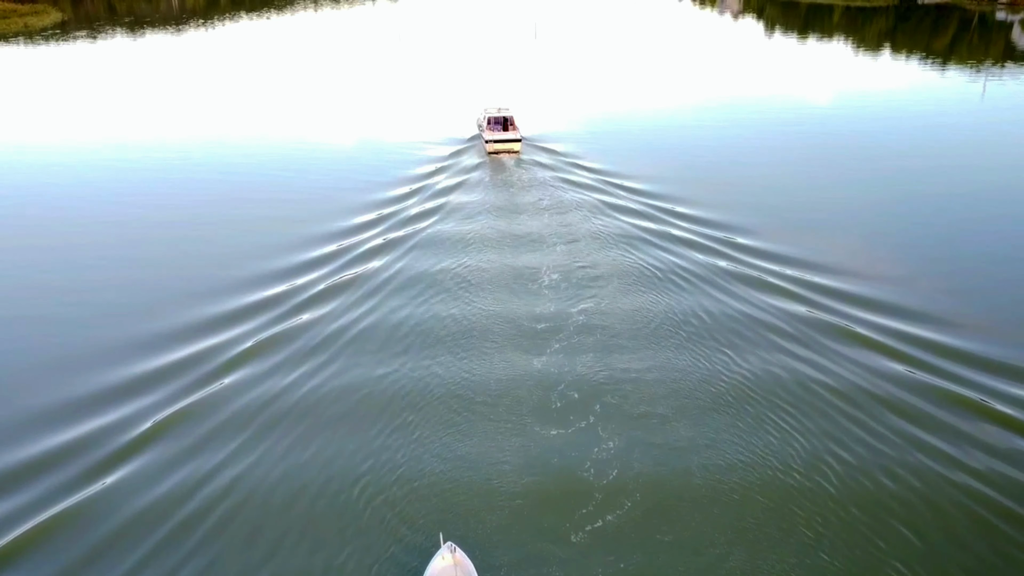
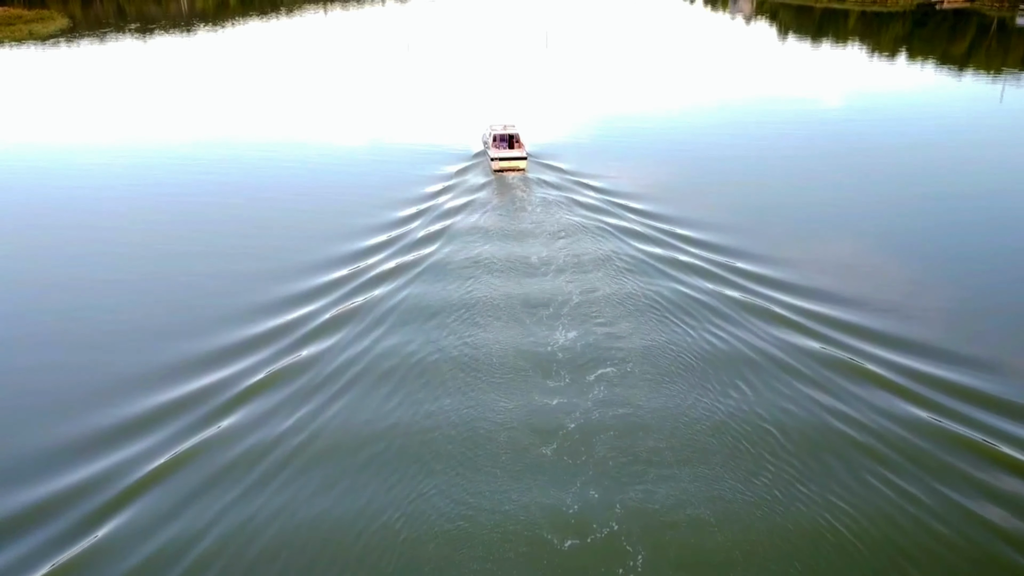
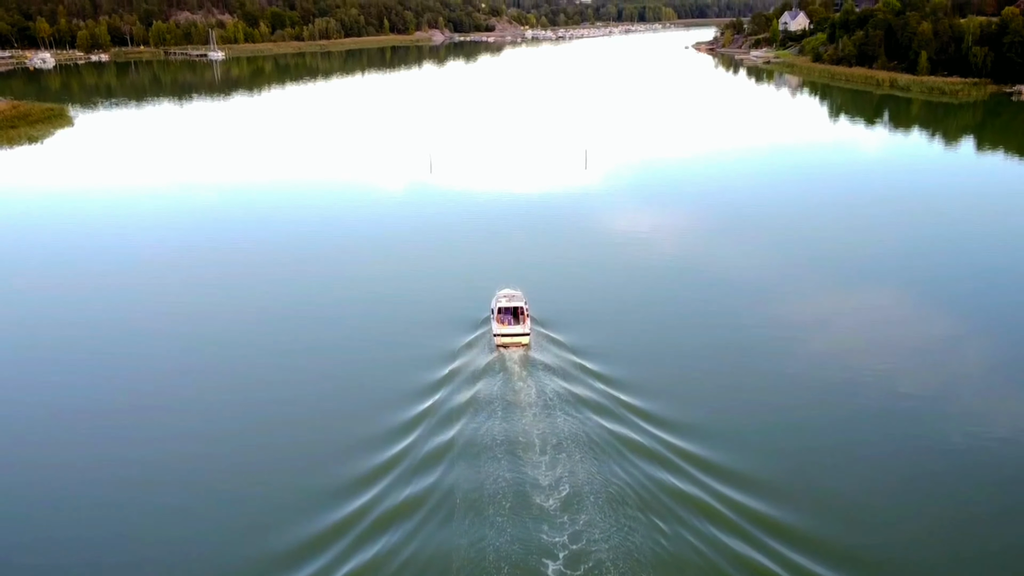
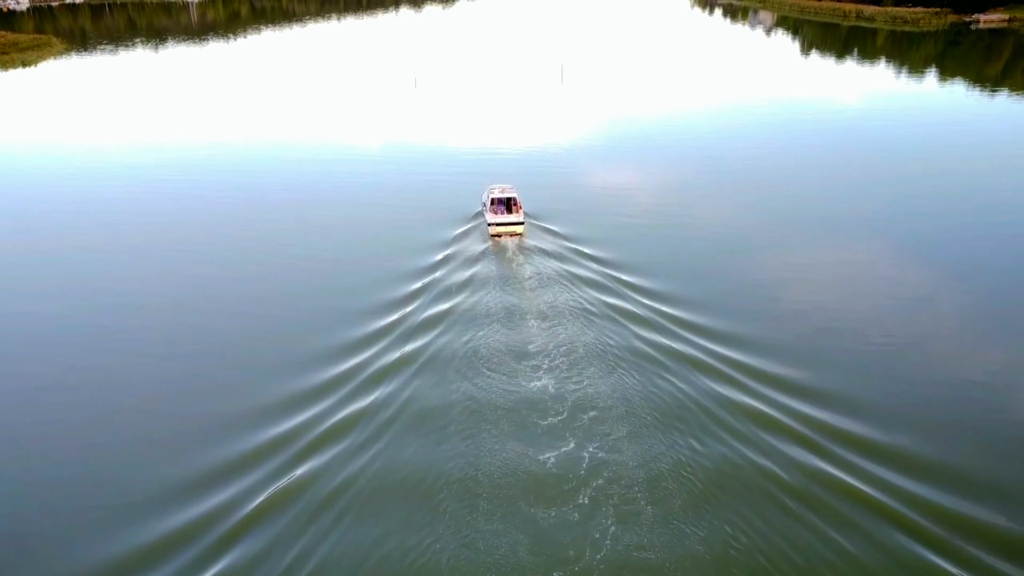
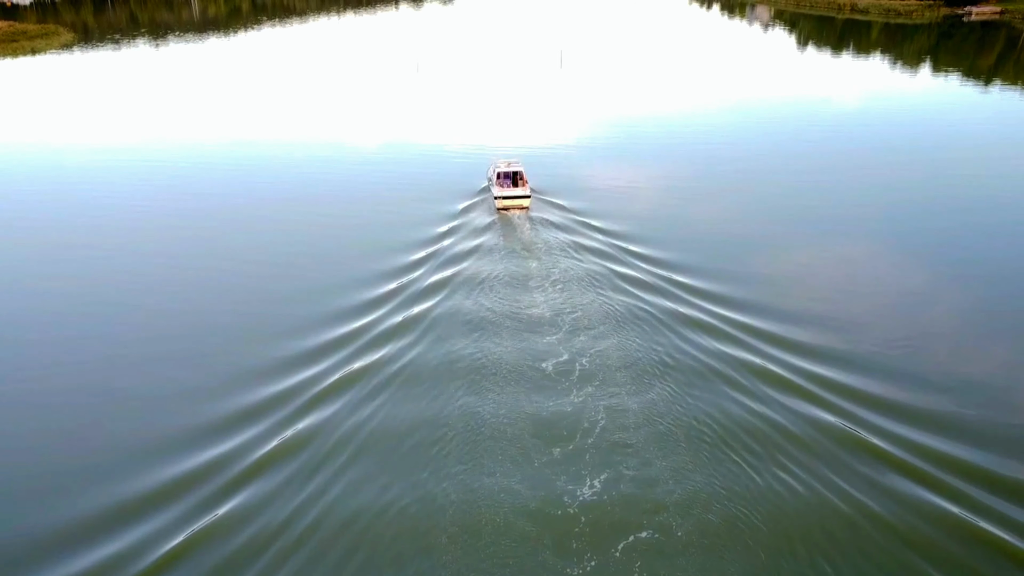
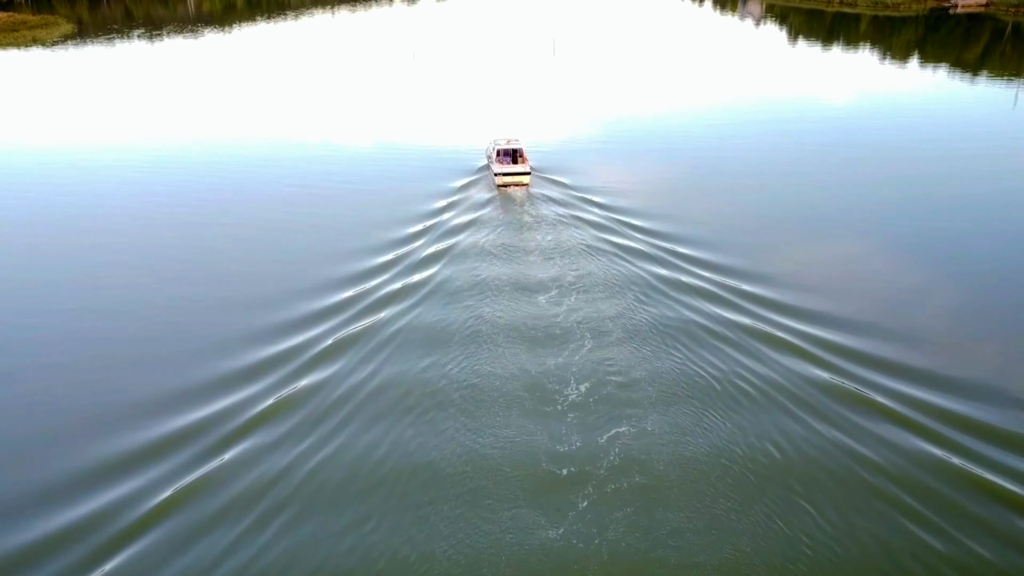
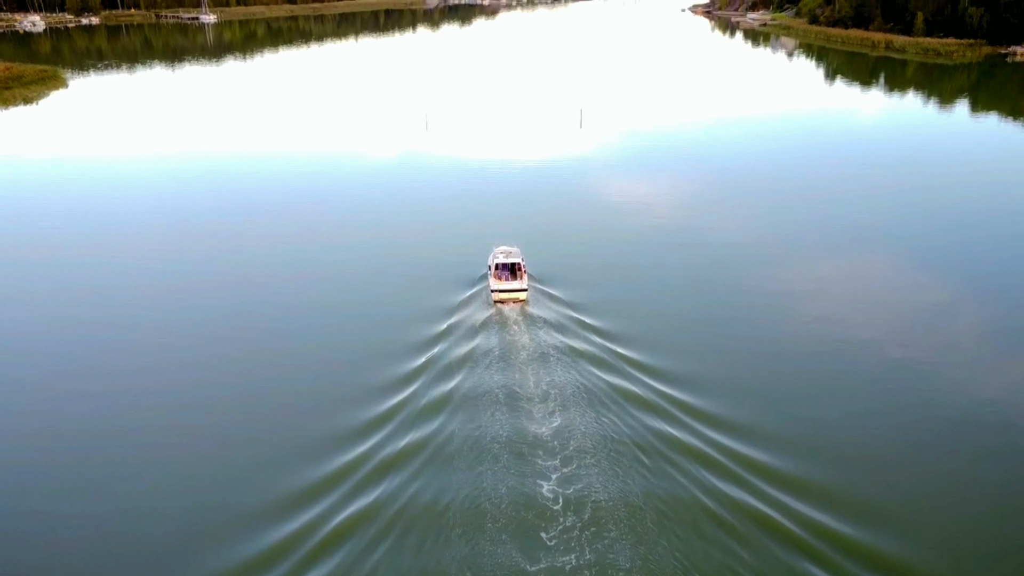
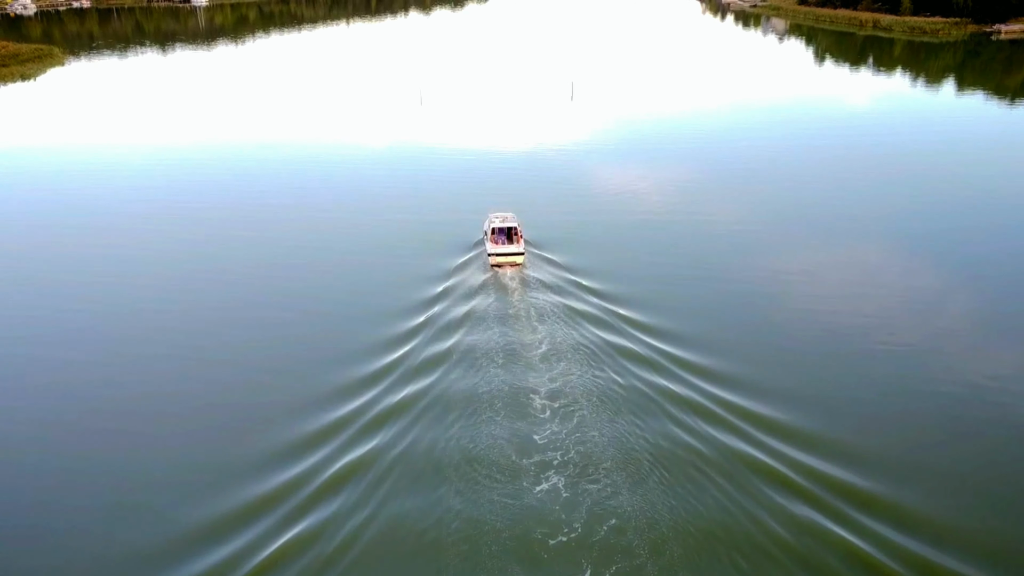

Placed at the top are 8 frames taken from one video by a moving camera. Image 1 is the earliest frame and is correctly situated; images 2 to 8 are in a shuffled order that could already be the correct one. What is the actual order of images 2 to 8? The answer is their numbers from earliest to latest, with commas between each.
2, 6, 5, 4, 8, 7, 3
